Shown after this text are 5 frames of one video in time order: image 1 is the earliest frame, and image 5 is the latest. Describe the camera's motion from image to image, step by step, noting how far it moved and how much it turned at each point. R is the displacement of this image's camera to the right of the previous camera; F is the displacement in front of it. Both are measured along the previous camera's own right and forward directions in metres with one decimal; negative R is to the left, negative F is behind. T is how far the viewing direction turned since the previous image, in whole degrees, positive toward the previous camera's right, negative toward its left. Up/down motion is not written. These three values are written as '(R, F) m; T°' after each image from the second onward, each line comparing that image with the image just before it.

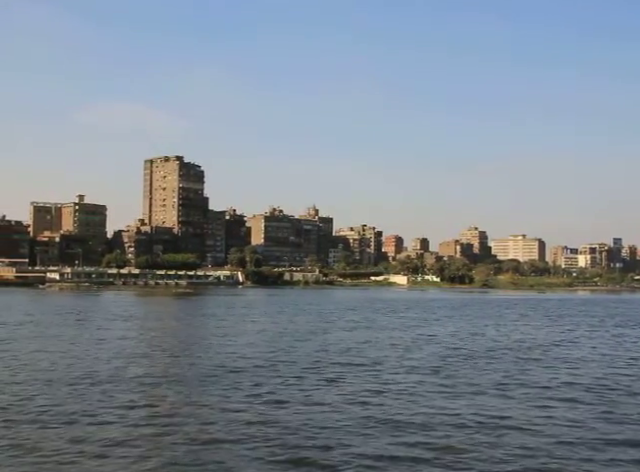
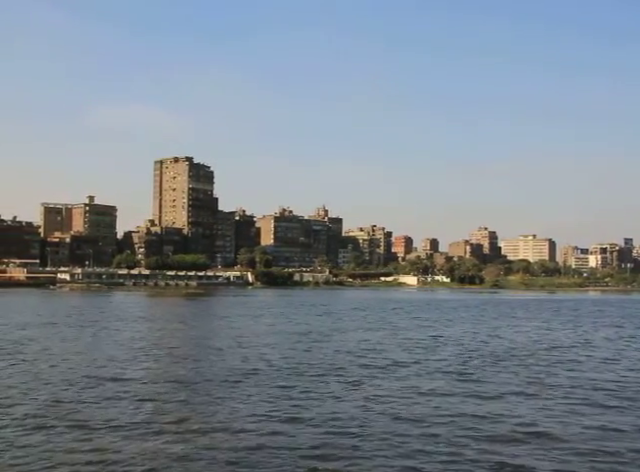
(-0.8, +1.7) m; -1°
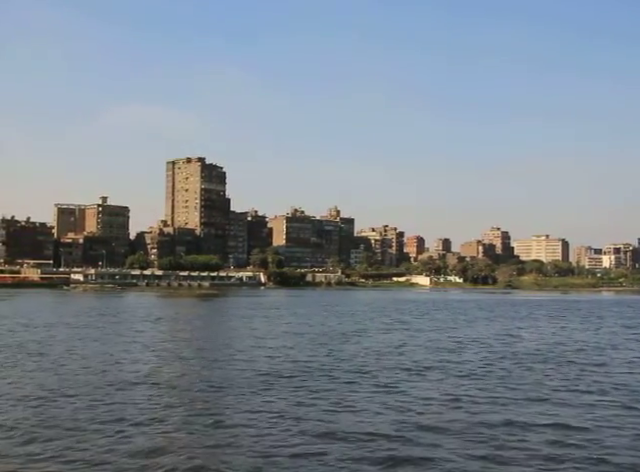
(-3.1, 0.0) m; -1°
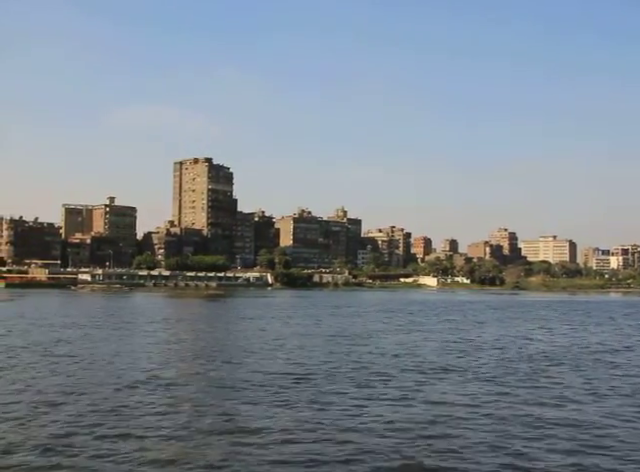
(-2.5, +1.0) m; 0°
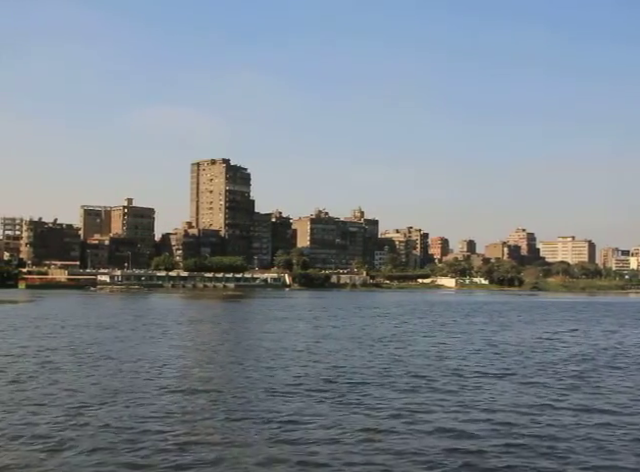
(-2.5, -0.3) m; -1°
